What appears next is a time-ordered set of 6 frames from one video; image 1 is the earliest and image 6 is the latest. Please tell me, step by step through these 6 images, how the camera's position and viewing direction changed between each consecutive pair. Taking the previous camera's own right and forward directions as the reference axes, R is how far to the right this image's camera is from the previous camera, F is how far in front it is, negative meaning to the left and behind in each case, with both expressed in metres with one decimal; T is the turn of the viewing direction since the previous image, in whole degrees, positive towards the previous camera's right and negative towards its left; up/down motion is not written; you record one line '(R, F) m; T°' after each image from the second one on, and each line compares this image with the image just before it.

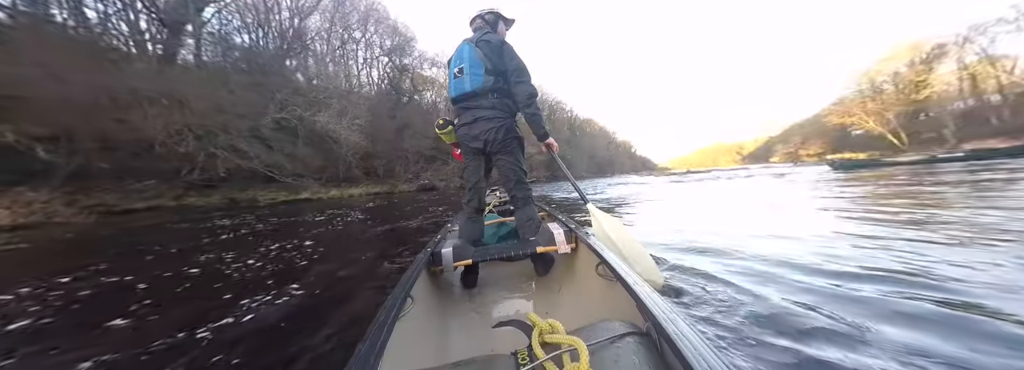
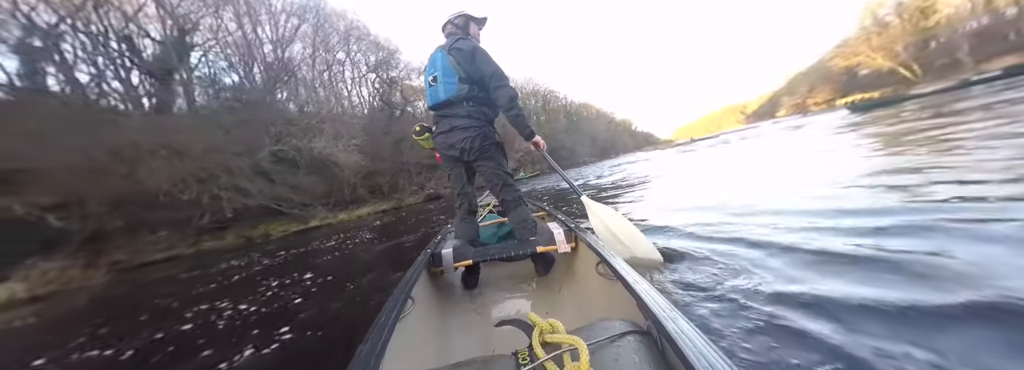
(0.0, +0.1) m; -1°
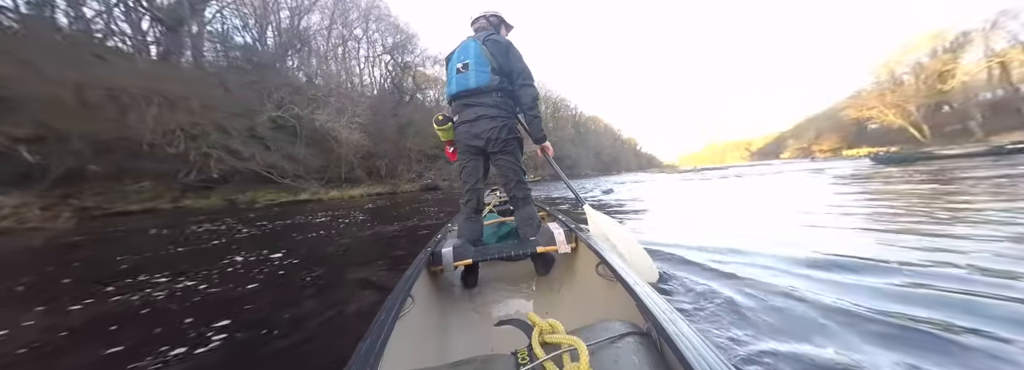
(-0.1, +0.2) m; 0°
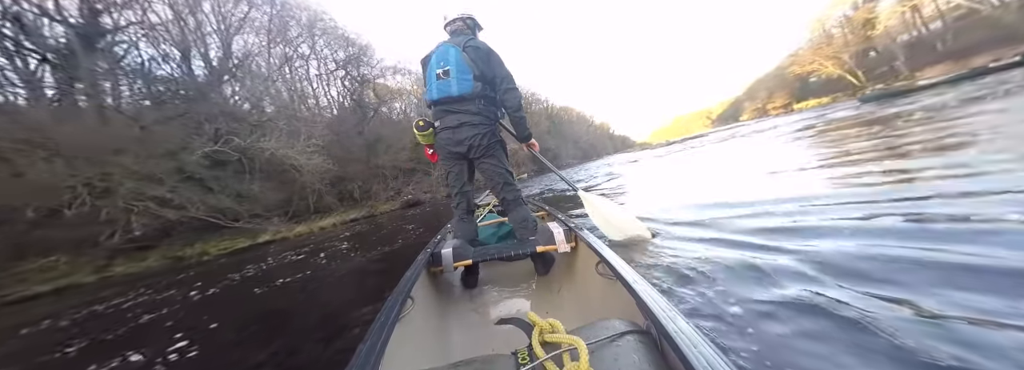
(-0.1, +0.5) m; +4°
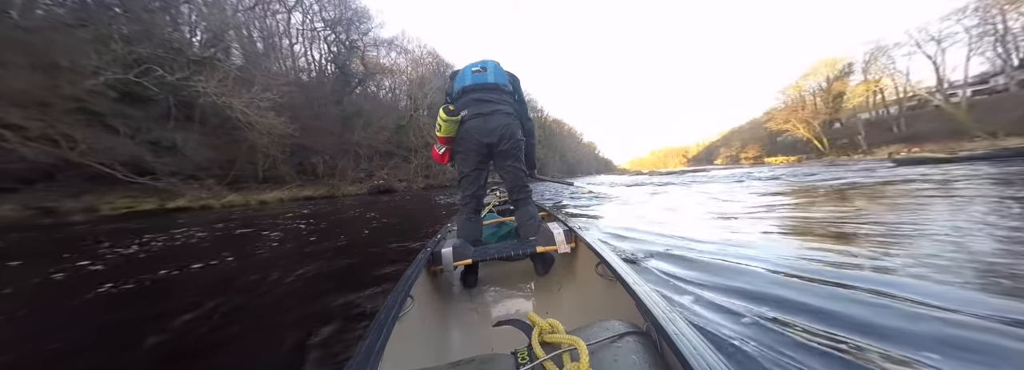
(-0.3, +0.8) m; +5°
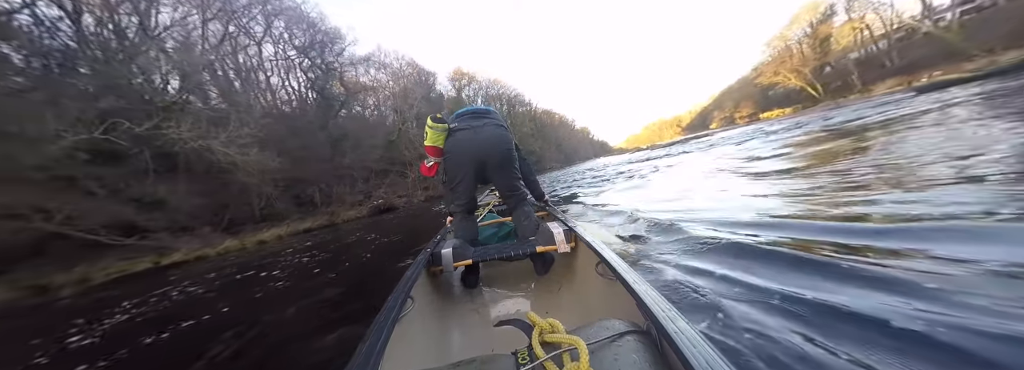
(0.0, +0.2) m; 0°
